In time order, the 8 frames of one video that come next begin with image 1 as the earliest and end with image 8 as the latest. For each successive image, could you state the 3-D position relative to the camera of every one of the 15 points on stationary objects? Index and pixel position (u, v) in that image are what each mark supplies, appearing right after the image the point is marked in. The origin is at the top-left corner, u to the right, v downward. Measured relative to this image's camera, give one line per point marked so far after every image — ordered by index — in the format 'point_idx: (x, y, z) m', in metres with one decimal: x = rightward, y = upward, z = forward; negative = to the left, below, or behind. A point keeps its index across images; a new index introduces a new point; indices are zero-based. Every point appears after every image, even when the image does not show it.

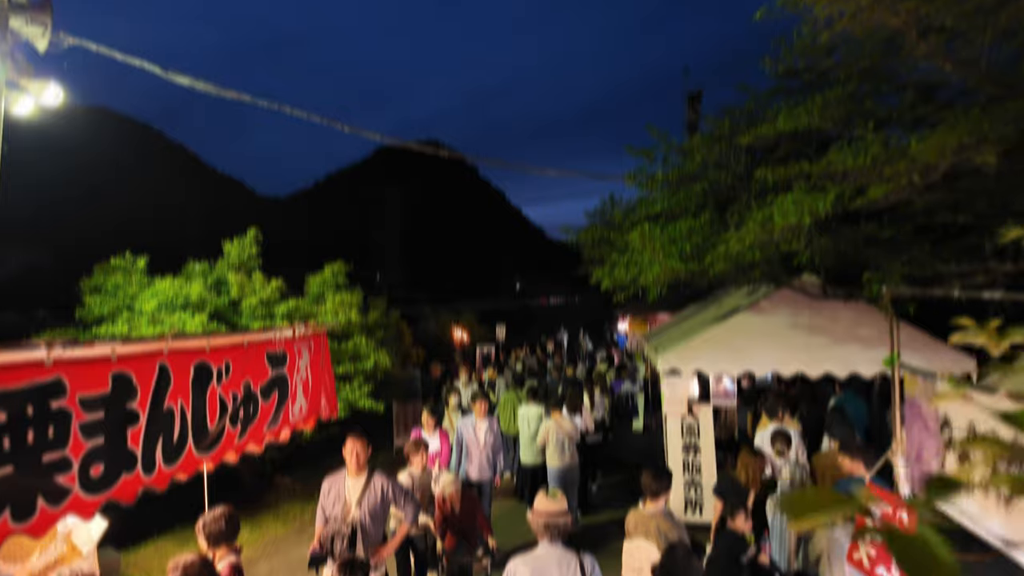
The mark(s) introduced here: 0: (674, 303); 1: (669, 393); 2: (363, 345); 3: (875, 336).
0: (+4.2, -0.4, +15.3) m
1: (+2.4, -1.6, +9.2) m
2: (-2.5, -0.9, +9.9) m
3: (+5.3, -0.7, +8.7) m
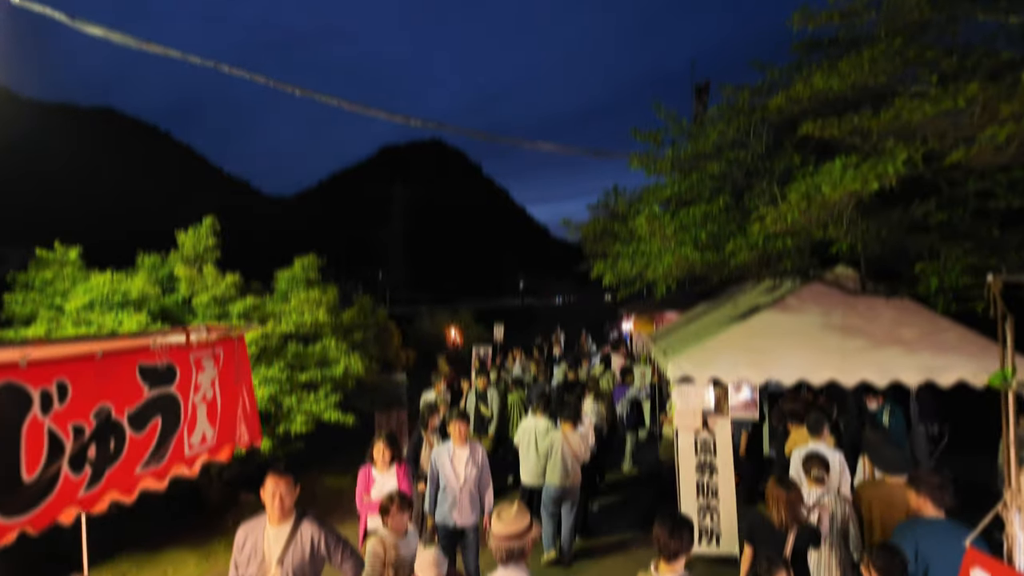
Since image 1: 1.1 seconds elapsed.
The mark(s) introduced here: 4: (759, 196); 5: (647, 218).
0: (+4.1, -0.3, +14.1) m
1: (+2.3, -1.6, +8.0) m
2: (-2.7, -0.9, +8.8) m
3: (+5.2, -0.7, +7.5) m
4: (+3.4, +1.3, +8.1) m
5: (+2.0, +1.0, +8.7) m
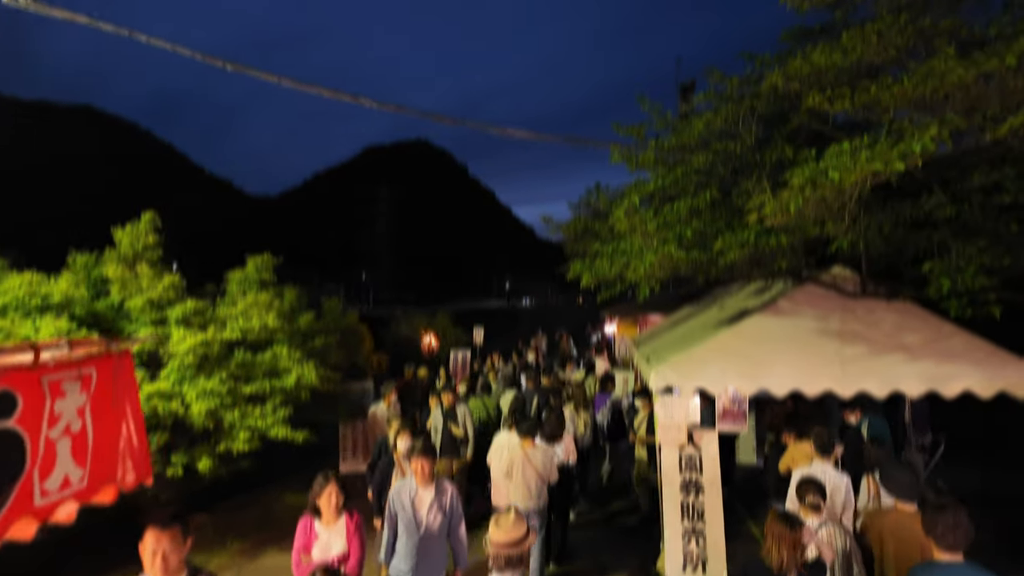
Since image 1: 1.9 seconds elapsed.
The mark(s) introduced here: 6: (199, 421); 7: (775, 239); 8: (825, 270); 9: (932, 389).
0: (+3.5, -0.4, +13.5) m
1: (+1.9, -1.6, +7.3) m
2: (-3.1, -0.9, +8.0) m
3: (+4.8, -0.7, +6.9) m
4: (+3.0, +1.2, +7.4) m
5: (+1.6, +1.0, +8.0) m
6: (-3.8, -1.6, +7.2) m
7: (+3.0, +0.6, +6.6) m
8: (+4.3, +0.3, +8.1) m
9: (+4.7, -1.1, +6.7) m
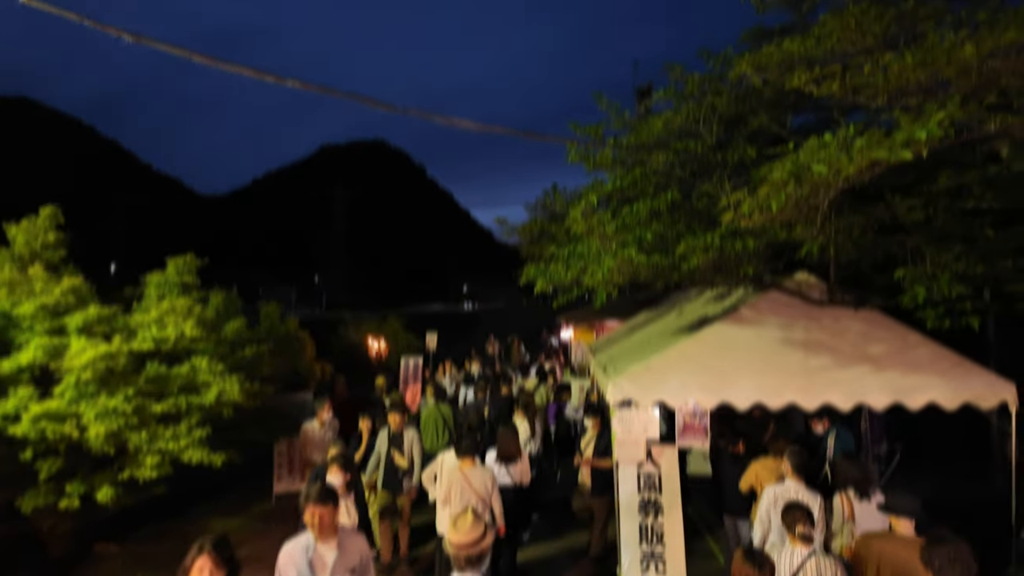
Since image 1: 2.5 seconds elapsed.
0: (+2.5, -0.5, +13.1) m
1: (+1.3, -1.7, +6.8) m
2: (-3.7, -1.0, +7.1) m
3: (+4.2, -0.8, +6.6) m
4: (+2.4, +1.1, +7.0) m
5: (+0.9, +0.9, +7.5) m
6: (-4.4, -1.7, +6.3) m
7: (+2.4, +0.5, +6.2) m
8: (+3.6, +0.2, +7.8) m
9: (+4.2, -1.2, +6.4) m
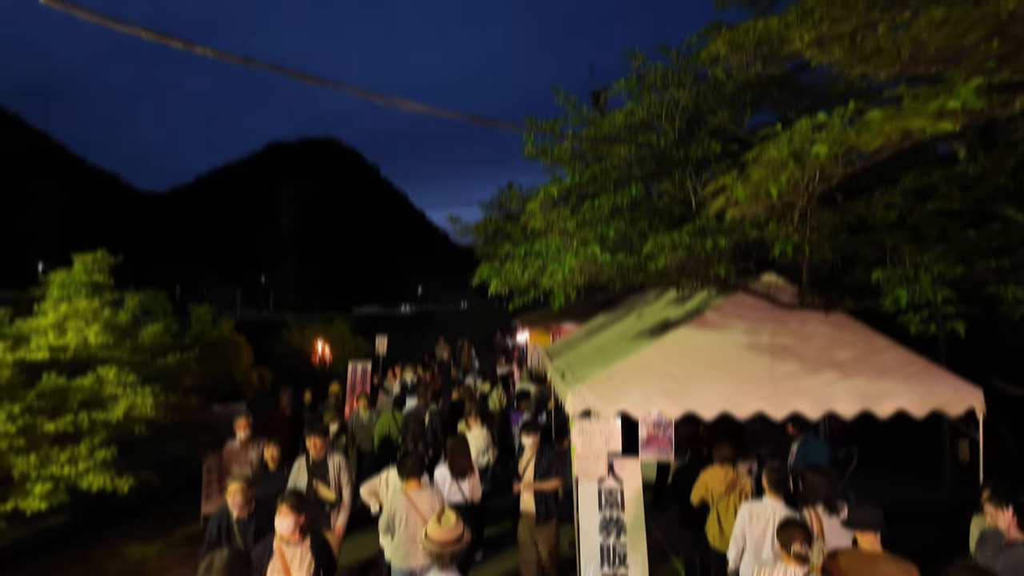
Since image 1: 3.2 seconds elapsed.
0: (+1.5, -0.5, +12.7) m
1: (+0.7, -1.7, +6.3) m
2: (-4.2, -1.0, +6.3) m
3: (+3.7, -0.8, +6.4) m
4: (+1.8, +1.1, +6.6) m
5: (+0.4, +0.9, +7.0) m
6: (-4.8, -1.7, +5.4) m
7: (+1.9, +0.5, +5.8) m
8: (+3.0, +0.1, +7.5) m
9: (+3.7, -1.2, +6.1) m
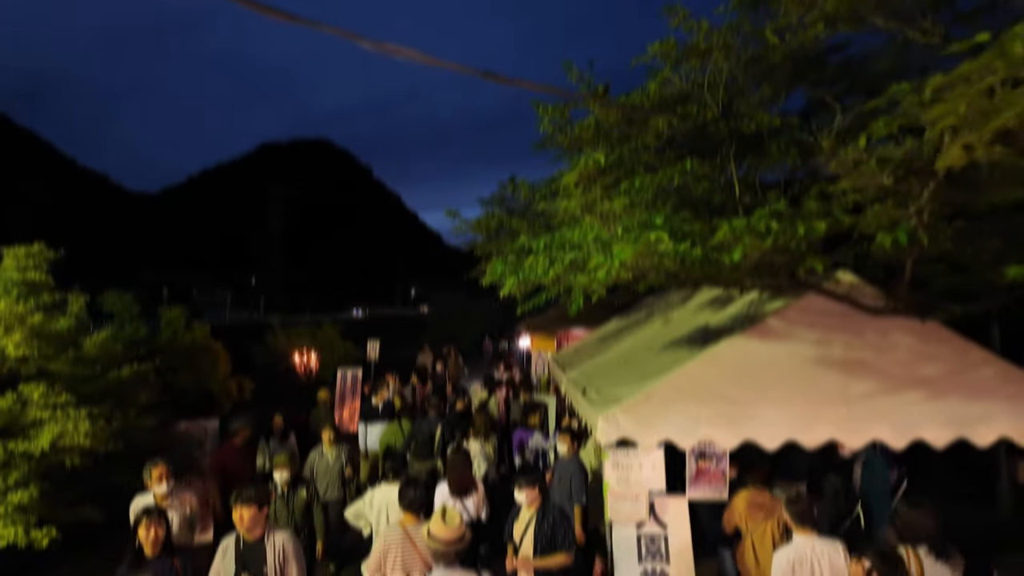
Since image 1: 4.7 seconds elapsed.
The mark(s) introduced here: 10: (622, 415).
0: (+1.6, -0.6, +11.5) m
1: (+0.9, -1.7, +5.1) m
2: (-4.1, -1.0, +5.1) m
3: (+3.8, -0.8, +5.2) m
4: (+2.0, +1.1, +5.5) m
5: (+0.5, +0.9, +5.9) m
6: (-4.7, -1.7, +4.1) m
7: (+2.1, +0.5, +4.7) m
8: (+3.2, +0.1, +6.4) m
9: (+3.8, -1.3, +5.0) m
10: (+0.9, -1.1, +5.0) m
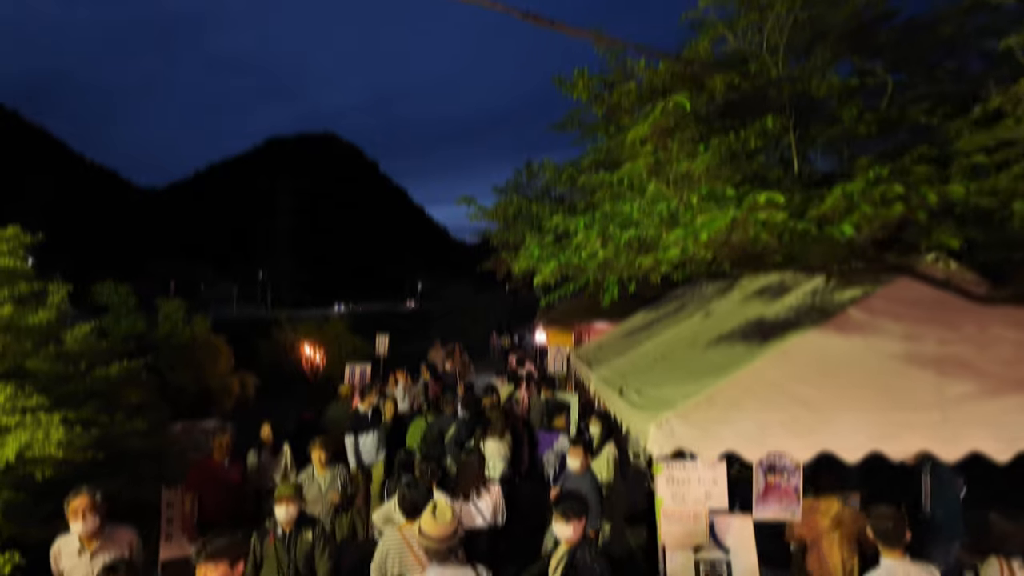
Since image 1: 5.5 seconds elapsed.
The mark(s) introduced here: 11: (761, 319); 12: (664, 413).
0: (+1.9, -0.4, +10.8) m
1: (+1.2, -1.6, +4.4) m
2: (-3.8, -0.9, +4.4) m
3: (+4.1, -0.7, +4.5) m
4: (+2.3, +1.2, +4.7) m
5: (+0.8, +1.0, +5.1) m
6: (-4.4, -1.6, +3.5) m
7: (+2.4, +0.6, +4.0) m
8: (+3.5, +0.2, +5.6) m
9: (+4.1, -1.2, +4.3) m
10: (+1.2, -1.0, +4.3) m
11: (+2.5, -0.3, +5.9) m
12: (+1.2, -0.9, +4.4) m
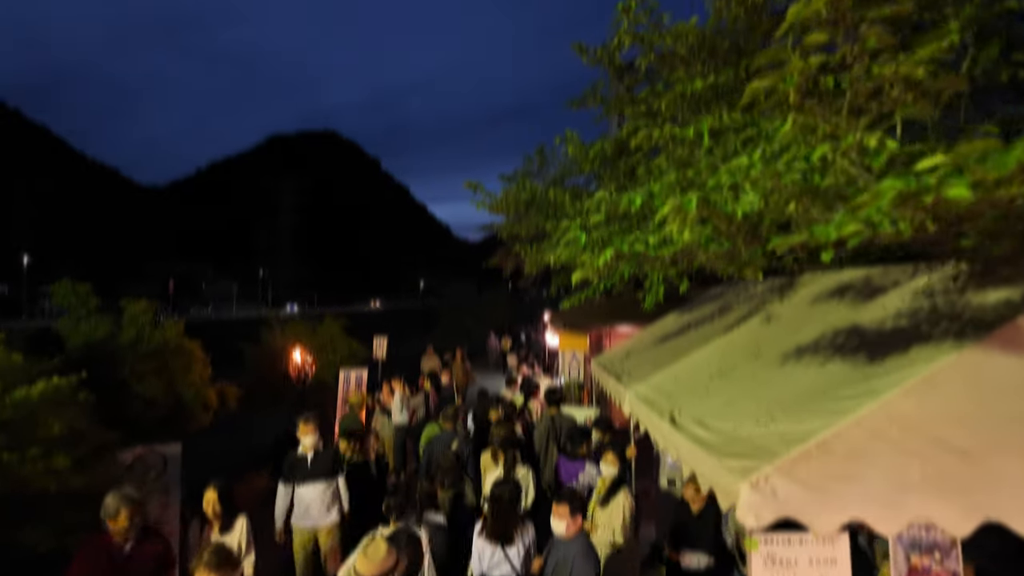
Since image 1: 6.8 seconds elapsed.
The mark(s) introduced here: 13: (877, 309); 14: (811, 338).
0: (+2.1, -0.4, +9.5) m
1: (+1.4, -1.6, +3.1) m
2: (-3.6, -0.9, +3.1) m
3: (+4.3, -0.7, +3.2) m
4: (+2.5, +1.2, +3.4) m
5: (+1.0, +1.0, +3.8) m
6: (-4.2, -1.6, +2.2) m
7: (+2.6, +0.6, +2.6) m
8: (+3.7, +0.2, +4.3) m
9: (+4.3, -1.1, +2.9) m
10: (+1.4, -1.0, +3.0) m
11: (+2.7, -0.3, +4.6) m
12: (+1.3, -0.9, +3.1) m
13: (+2.9, -0.2, +4.7) m
14: (+2.3, -0.6, +5.0) m
